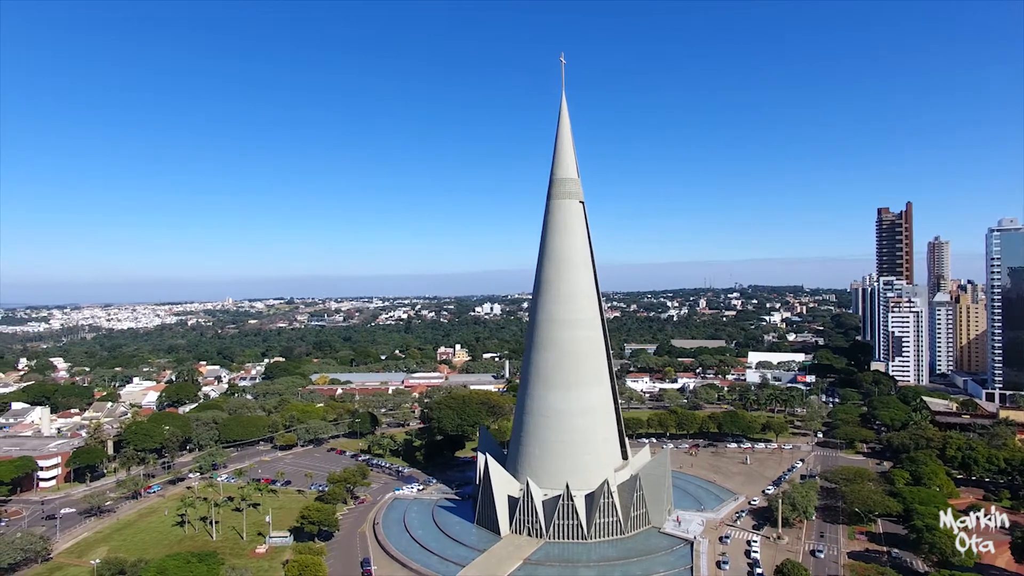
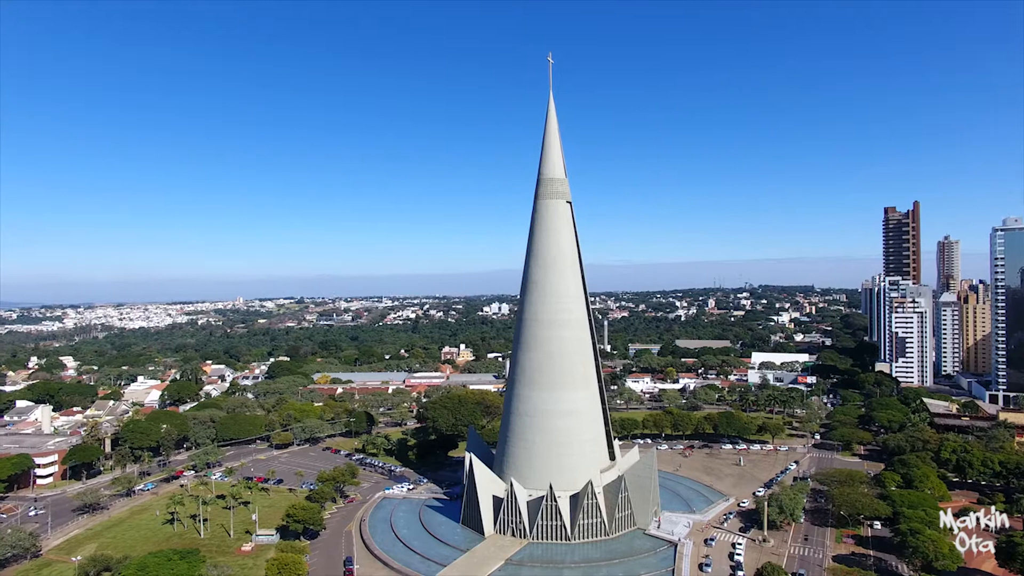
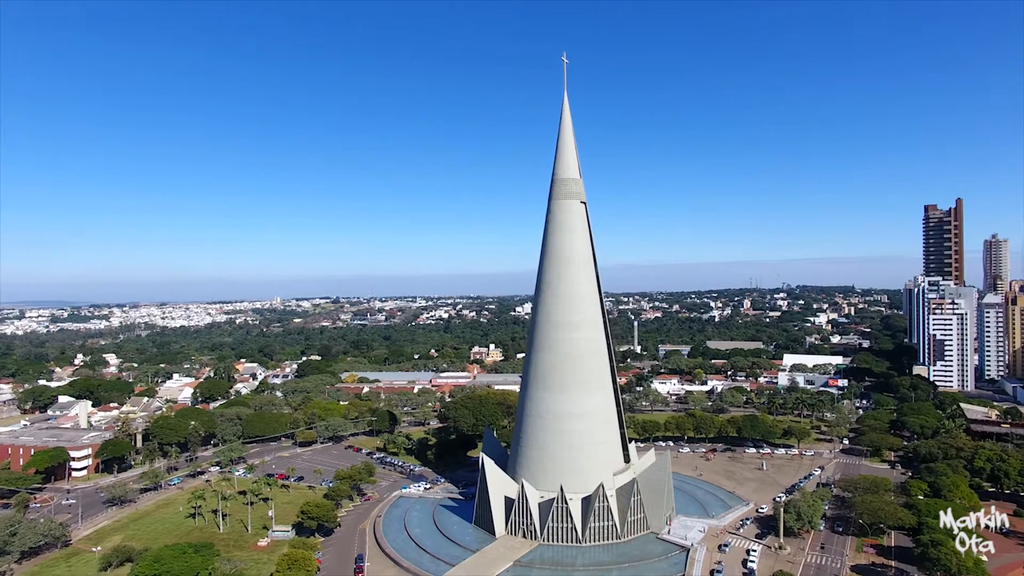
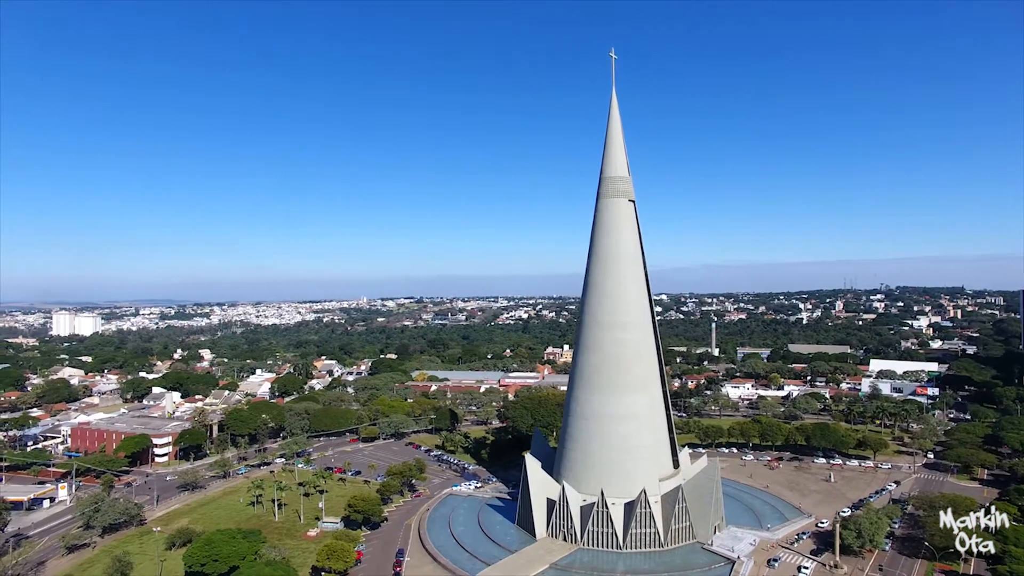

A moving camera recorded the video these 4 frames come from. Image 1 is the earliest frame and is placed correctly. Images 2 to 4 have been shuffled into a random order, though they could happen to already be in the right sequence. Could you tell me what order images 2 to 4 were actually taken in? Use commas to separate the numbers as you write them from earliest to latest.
2, 3, 4
